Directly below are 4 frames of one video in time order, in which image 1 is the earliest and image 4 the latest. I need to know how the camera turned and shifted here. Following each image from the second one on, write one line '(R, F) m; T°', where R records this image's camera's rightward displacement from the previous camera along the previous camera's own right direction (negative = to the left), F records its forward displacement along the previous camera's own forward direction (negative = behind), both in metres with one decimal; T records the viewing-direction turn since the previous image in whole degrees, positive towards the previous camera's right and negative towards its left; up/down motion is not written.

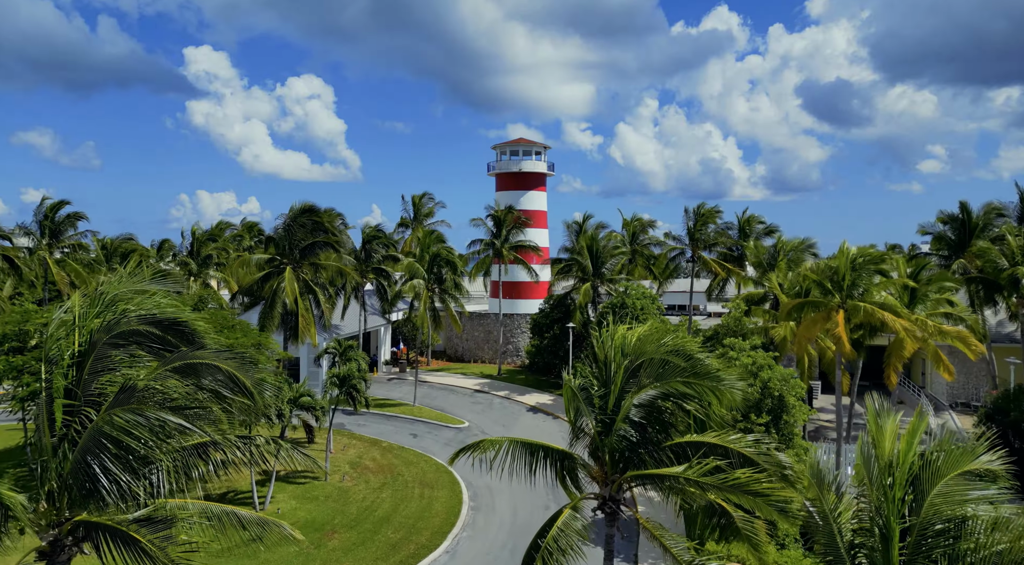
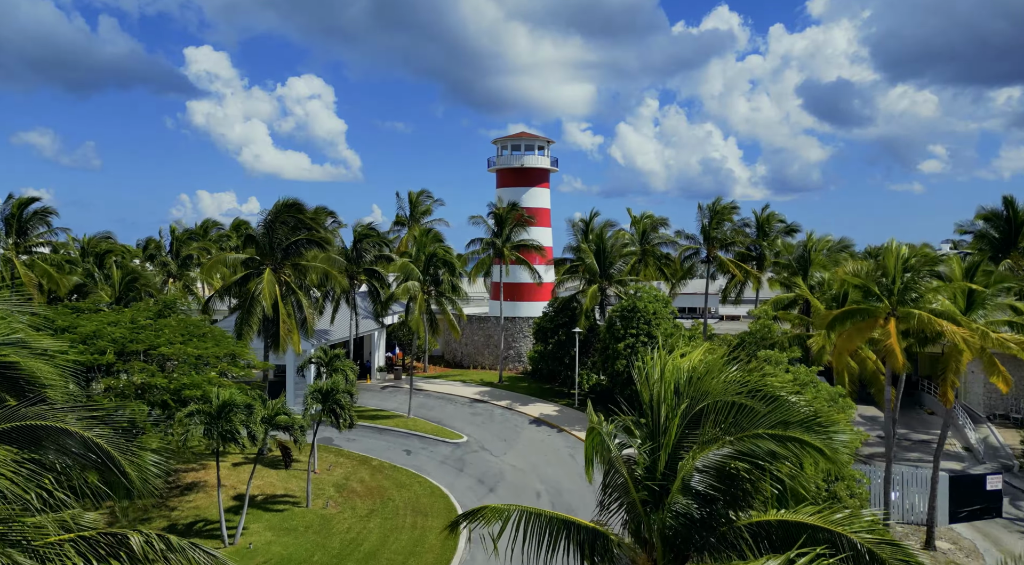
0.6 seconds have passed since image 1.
(-0.1, +2.9) m; 0°
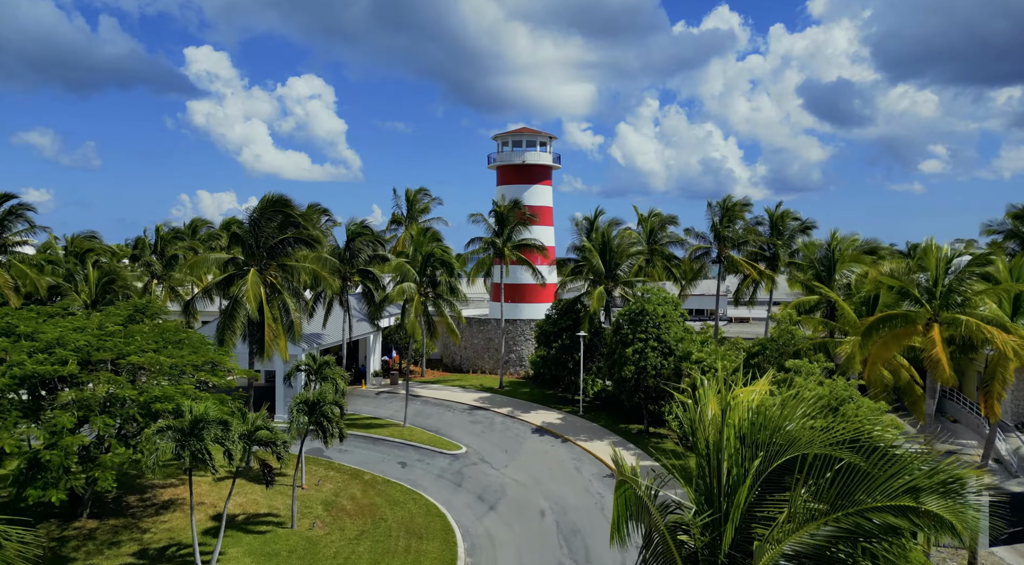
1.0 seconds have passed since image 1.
(-0.1, +1.9) m; 0°
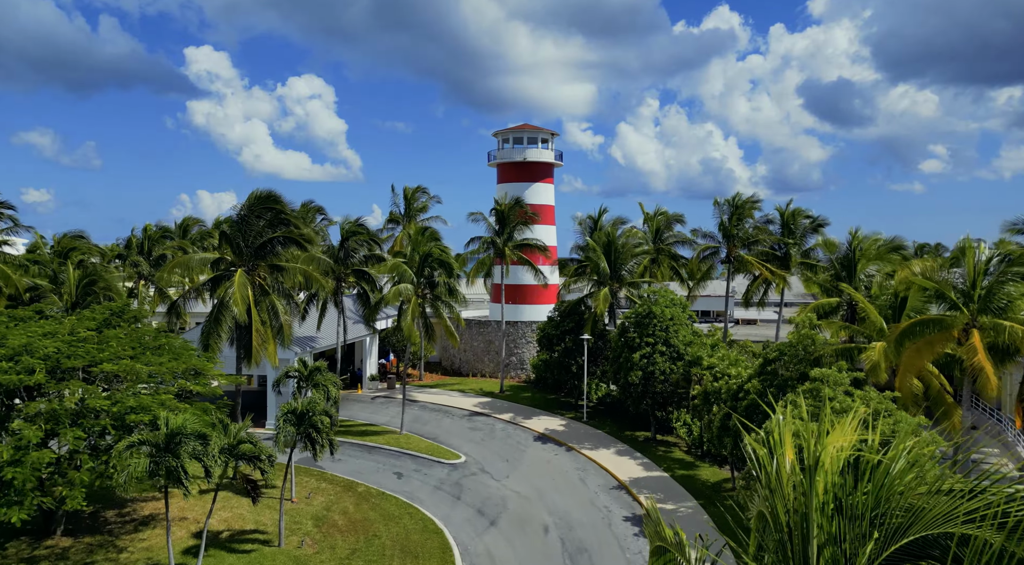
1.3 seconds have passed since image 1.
(0.0, +1.4) m; 0°
